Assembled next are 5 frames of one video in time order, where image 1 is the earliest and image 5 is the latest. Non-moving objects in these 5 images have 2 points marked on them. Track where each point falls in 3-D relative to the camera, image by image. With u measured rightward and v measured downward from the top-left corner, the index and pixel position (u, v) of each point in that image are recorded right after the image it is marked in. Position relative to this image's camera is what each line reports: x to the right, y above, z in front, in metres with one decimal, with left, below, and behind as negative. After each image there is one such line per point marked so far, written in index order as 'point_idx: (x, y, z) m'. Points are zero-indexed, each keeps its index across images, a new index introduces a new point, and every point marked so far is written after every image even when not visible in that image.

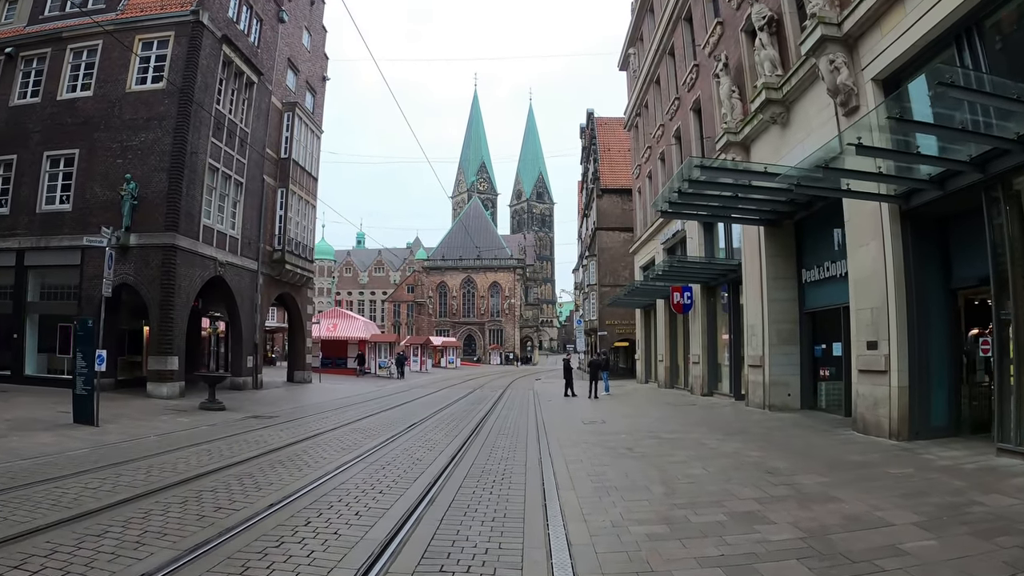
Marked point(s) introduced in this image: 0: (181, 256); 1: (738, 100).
0: (-10.7, +1.0, +19.0) m
1: (+6.0, +5.0, +15.8) m
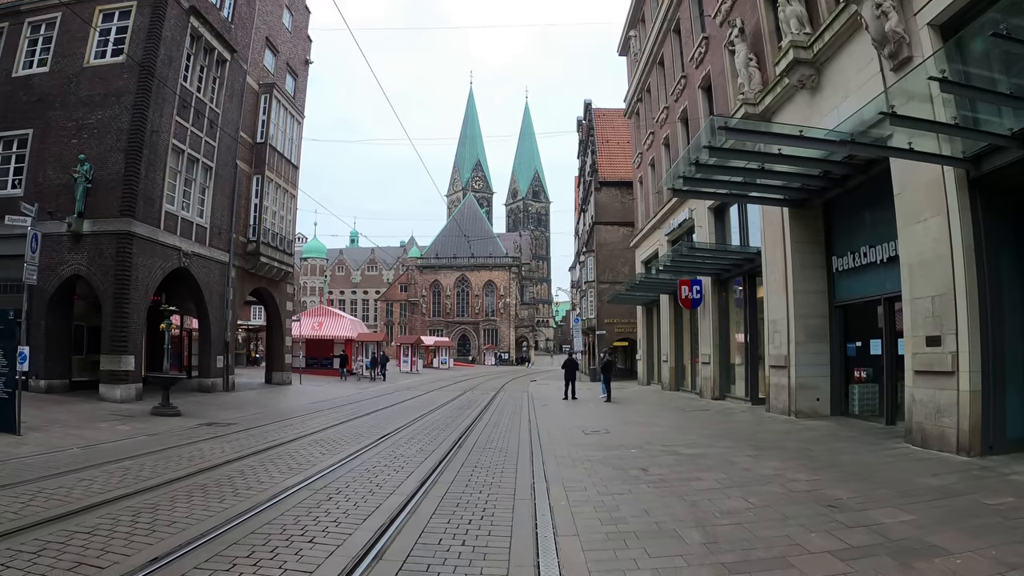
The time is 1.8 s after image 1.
0: (-10.9, +1.3, +17.2) m
1: (+5.8, +5.2, +14.1) m
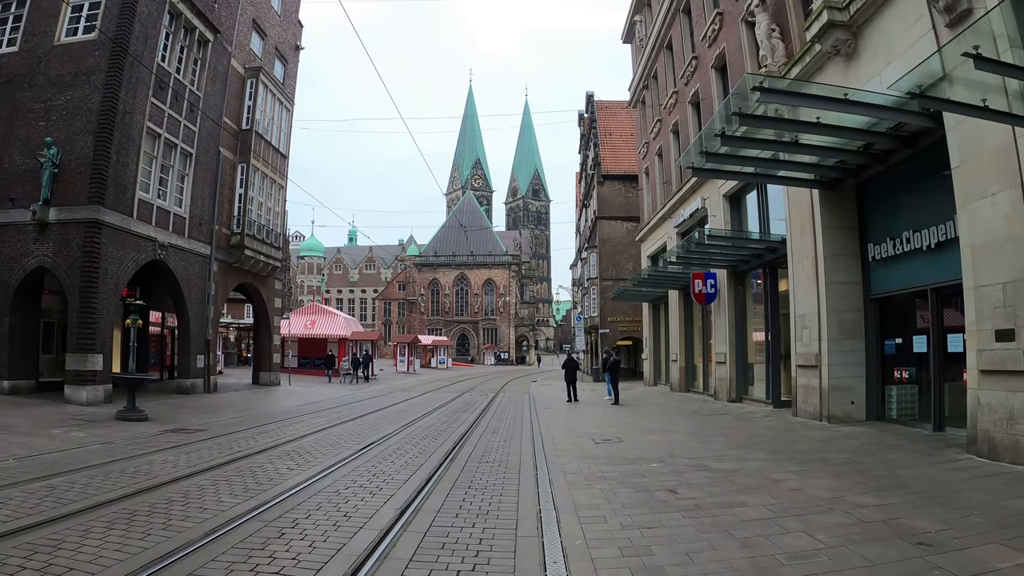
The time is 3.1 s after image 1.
0: (-10.9, +1.5, +15.9) m
1: (+5.8, +5.4, +12.9) m
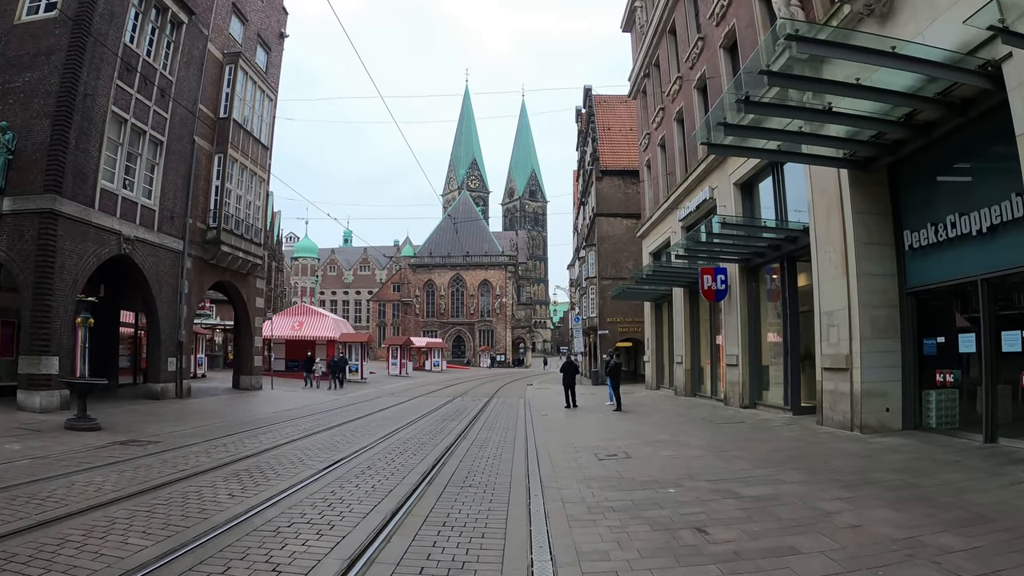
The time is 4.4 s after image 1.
0: (-11.0, +1.5, +14.6) m
1: (+5.7, +5.5, +11.7) m
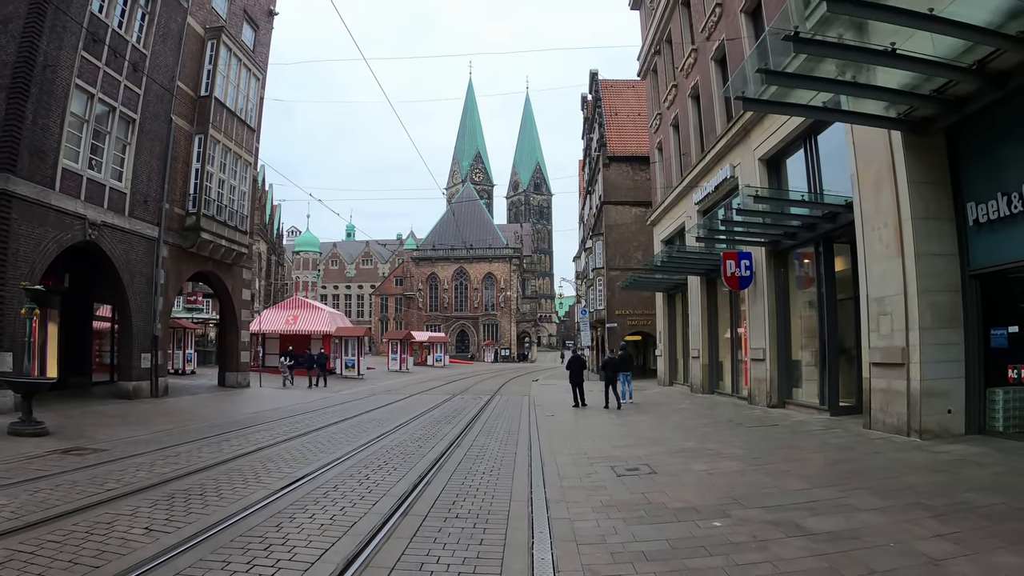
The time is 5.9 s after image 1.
0: (-11.0, +1.8, +13.3) m
1: (+5.7, +5.8, +10.2) m
